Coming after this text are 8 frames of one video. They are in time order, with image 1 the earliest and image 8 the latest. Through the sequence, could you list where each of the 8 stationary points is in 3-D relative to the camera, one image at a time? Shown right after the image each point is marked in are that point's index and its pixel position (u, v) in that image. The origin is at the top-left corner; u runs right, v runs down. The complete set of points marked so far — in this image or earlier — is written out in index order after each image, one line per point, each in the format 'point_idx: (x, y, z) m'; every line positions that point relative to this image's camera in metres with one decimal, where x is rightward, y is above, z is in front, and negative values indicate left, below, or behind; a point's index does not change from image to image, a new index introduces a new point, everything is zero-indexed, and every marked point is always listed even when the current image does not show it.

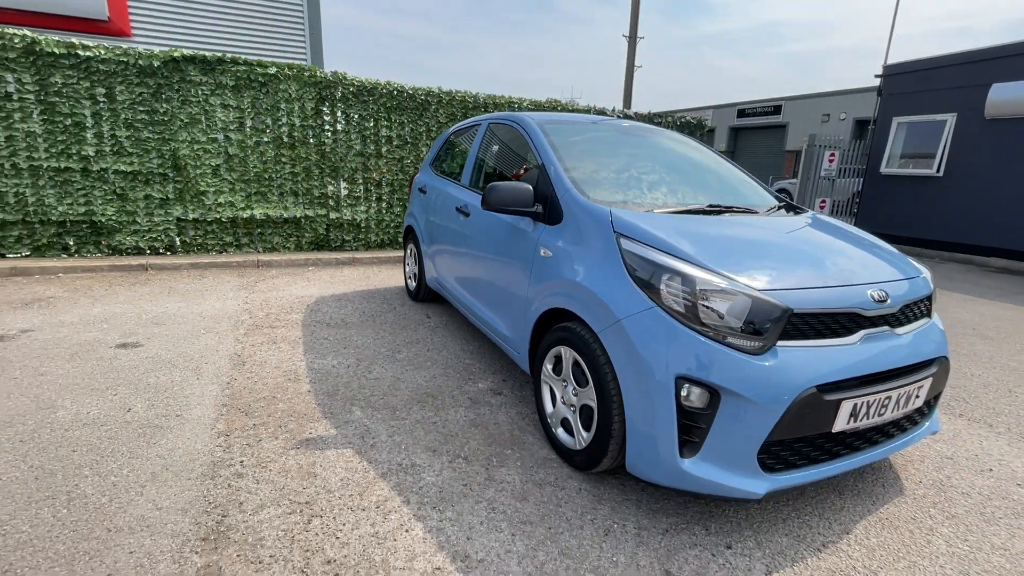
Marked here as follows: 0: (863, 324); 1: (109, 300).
0: (+1.4, -0.1, +1.9) m
1: (-3.8, -0.1, +4.4) m
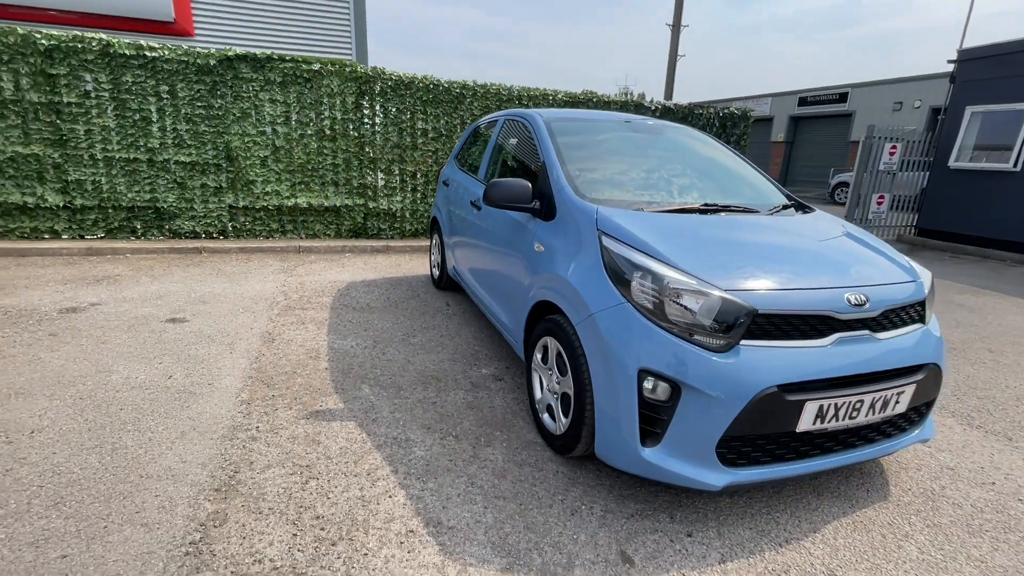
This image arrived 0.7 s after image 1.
0: (+1.3, -0.2, +1.9) m
1: (-3.6, +0.1, +4.9) m
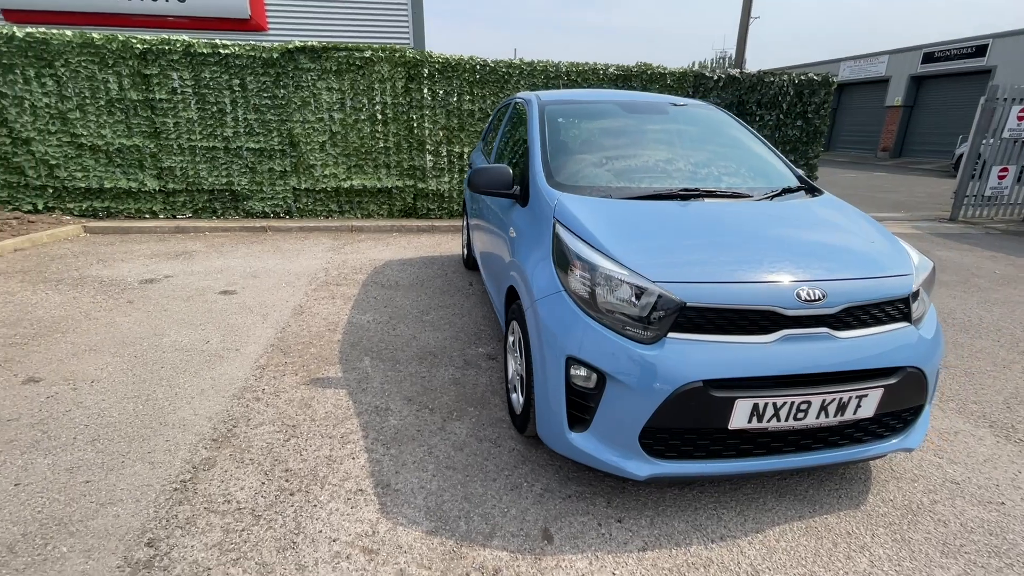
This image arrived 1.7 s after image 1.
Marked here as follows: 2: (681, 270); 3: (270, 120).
0: (+1.1, -0.1, +1.8) m
1: (-3.3, +0.4, +5.5) m
2: (+0.6, +0.1, +1.9) m
3: (-3.6, +2.5, +7.0) m
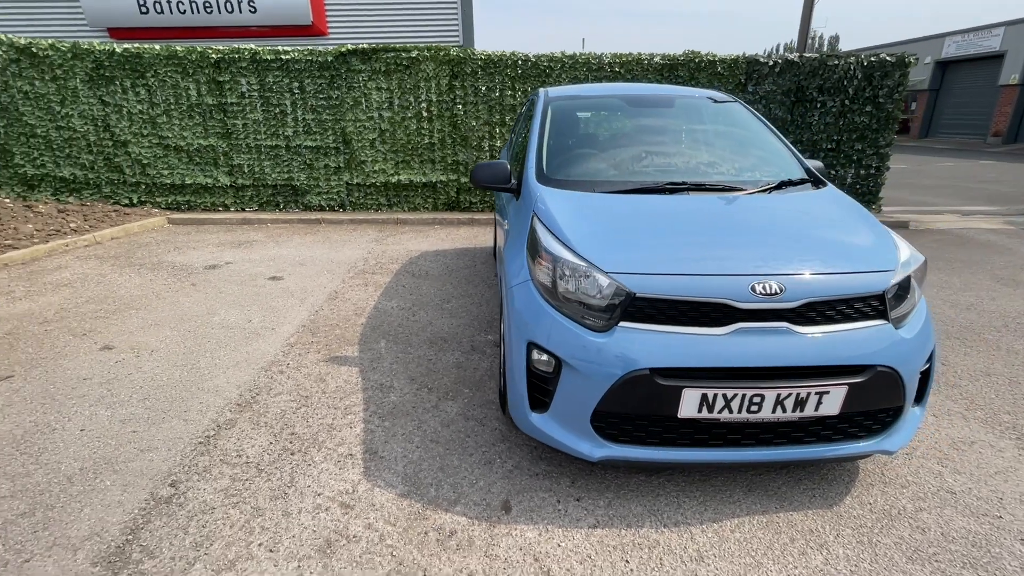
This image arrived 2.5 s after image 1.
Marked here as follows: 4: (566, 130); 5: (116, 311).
0: (+0.9, -0.1, +1.8) m
1: (-2.9, +0.5, +6.1) m
2: (+0.5, +0.1, +2.0) m
3: (-3.0, +2.7, +7.5) m
4: (+0.3, +1.0, +3.1) m
5: (-3.4, -0.2, +4.0) m
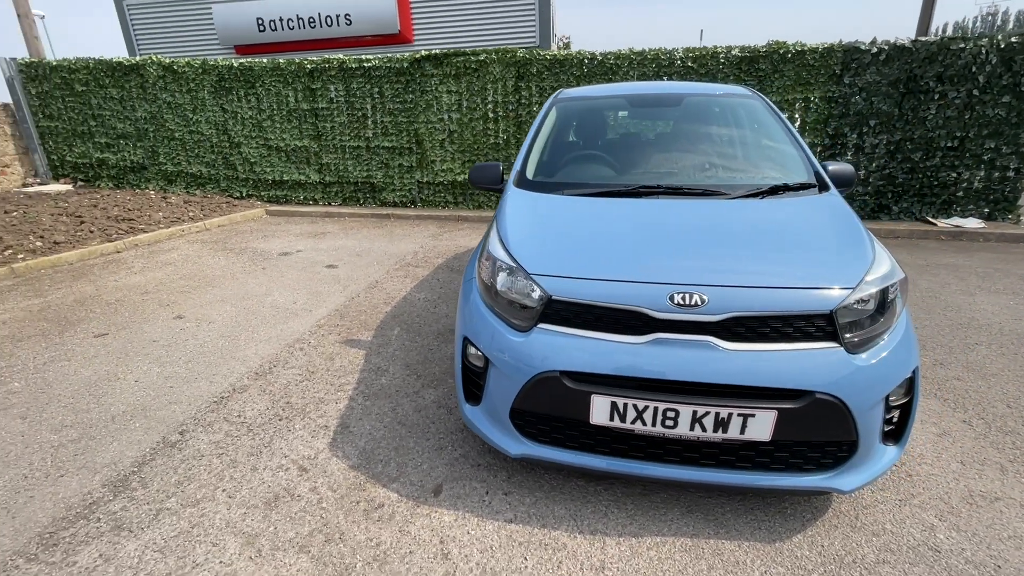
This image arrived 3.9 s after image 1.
0: (+0.5, -0.1, +1.8) m
1: (-2.3, +0.7, +6.7) m
2: (+0.2, +0.1, +2.0) m
3: (-1.9, +2.9, +8.1) m
4: (+0.3, +1.0, +3.1) m
5: (-3.2, 0.0, +4.8) m
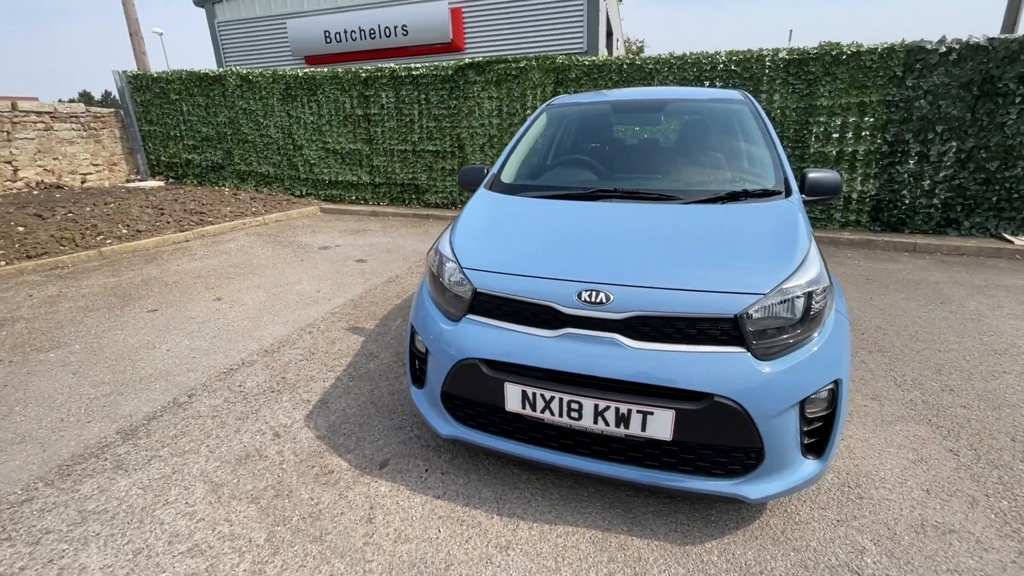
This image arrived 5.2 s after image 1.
0: (+0.2, -0.1, +1.9) m
1: (-1.9, +0.8, +7.1) m
2: (-0.1, +0.1, +2.1) m
3: (-1.2, +2.9, +8.5) m
4: (+0.2, +1.0, +3.2) m
5: (-3.1, +0.2, +5.3) m
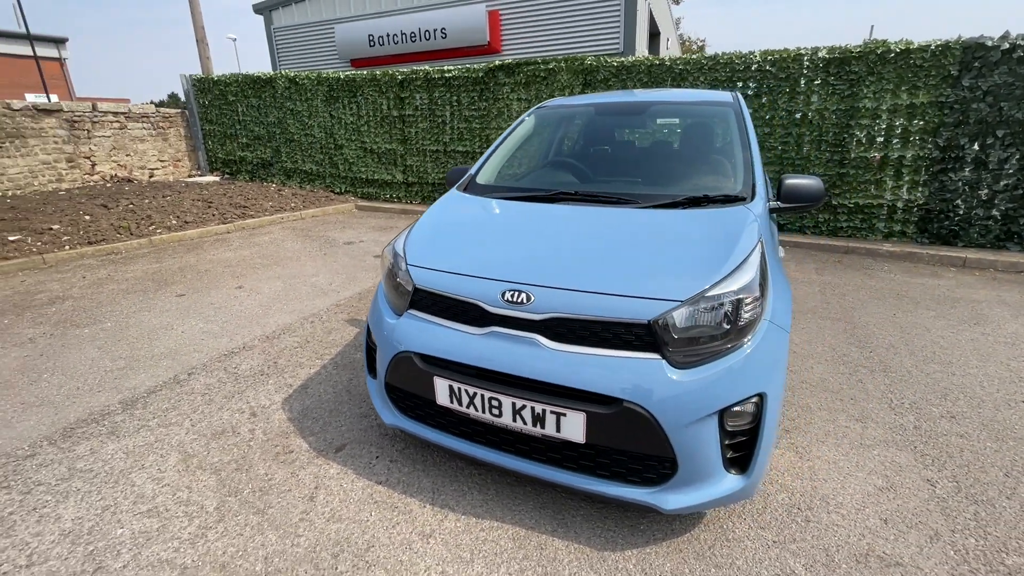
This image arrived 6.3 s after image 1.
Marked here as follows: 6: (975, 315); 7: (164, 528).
0: (-0.1, -0.1, +1.9) m
1: (-1.6, +0.9, +7.4) m
2: (-0.3, +0.1, +2.2) m
3: (-0.7, +2.9, +8.6) m
4: (+0.1, +1.0, +3.3) m
5: (-3.0, +0.3, +5.7) m
6: (+4.3, -0.2, +4.3) m
7: (-1.5, -1.0, +2.0) m
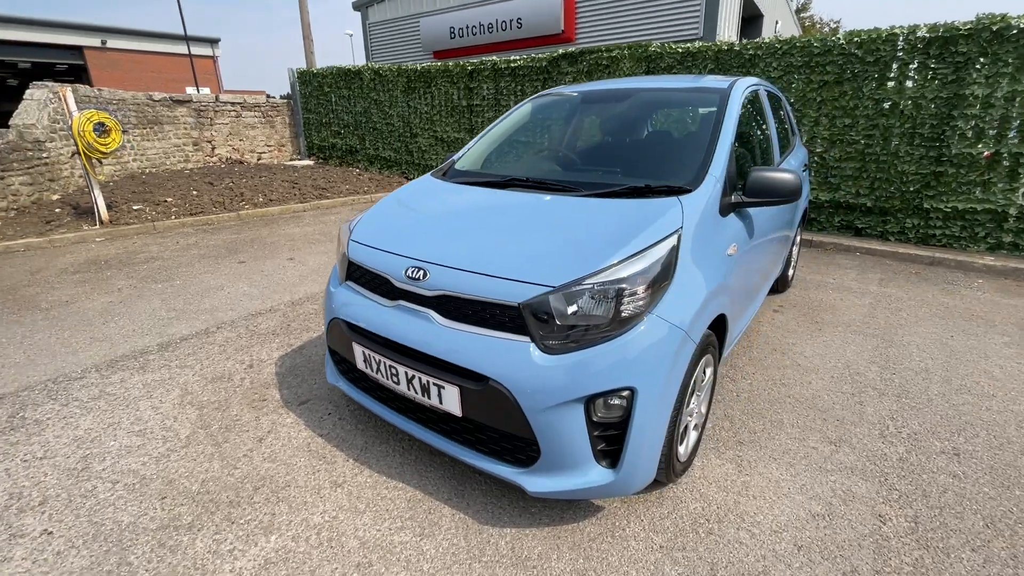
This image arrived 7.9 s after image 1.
0: (-0.5, 0.0, +2.0) m
1: (-0.8, +1.1, +7.6) m
2: (-0.7, +0.3, +2.3) m
3: (+0.4, +3.1, +8.7) m
4: (0.0, +1.1, +3.3) m
5: (-2.5, +0.6, +6.3) m
6: (+4.2, -0.4, +3.6) m
7: (-1.9, -0.8, +2.4) m
